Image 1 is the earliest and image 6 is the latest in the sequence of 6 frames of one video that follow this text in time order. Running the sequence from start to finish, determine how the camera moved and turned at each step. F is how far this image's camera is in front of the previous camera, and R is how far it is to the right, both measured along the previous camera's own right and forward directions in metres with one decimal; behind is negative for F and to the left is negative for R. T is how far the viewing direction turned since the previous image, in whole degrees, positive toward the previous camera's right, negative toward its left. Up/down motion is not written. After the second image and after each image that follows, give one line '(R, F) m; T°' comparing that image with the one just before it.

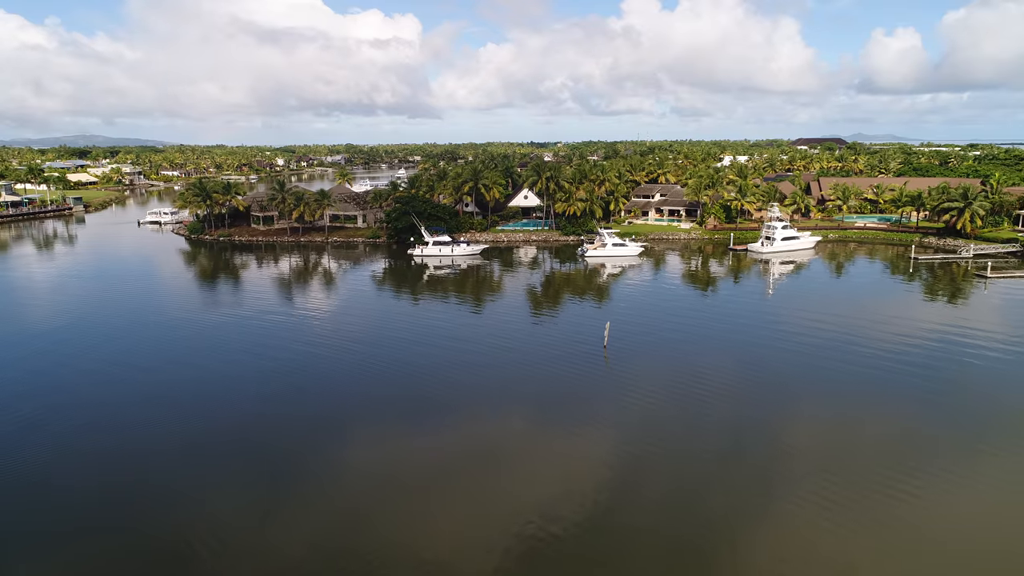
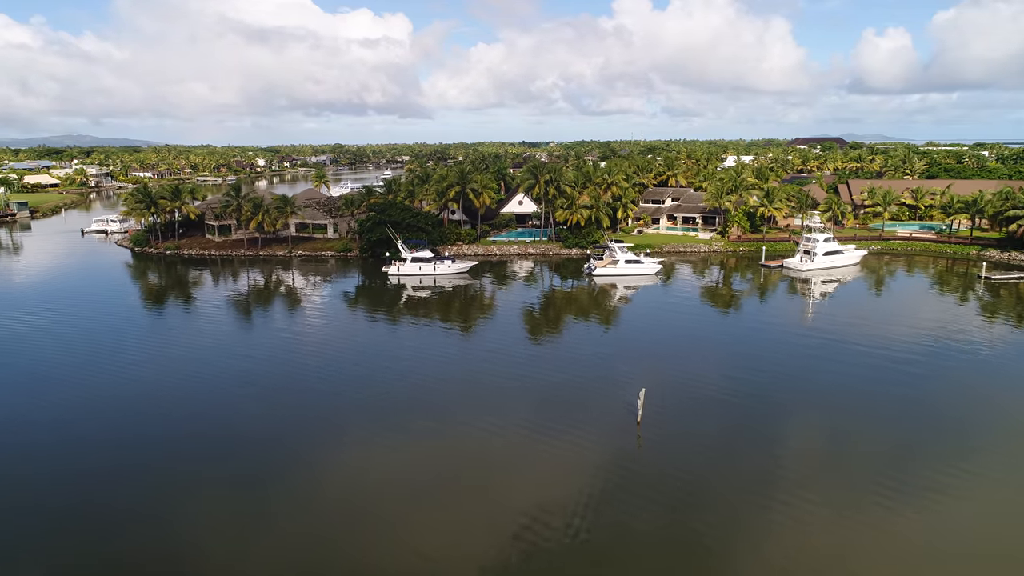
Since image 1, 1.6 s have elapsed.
(-0.2, +9.3) m; +1°
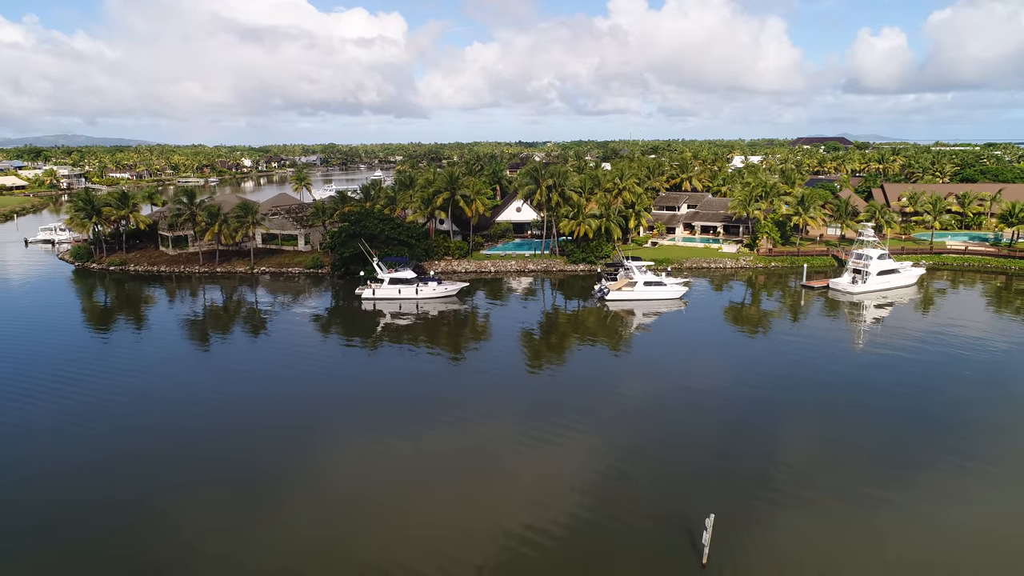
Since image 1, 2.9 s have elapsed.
(-0.1, +8.0) m; 0°
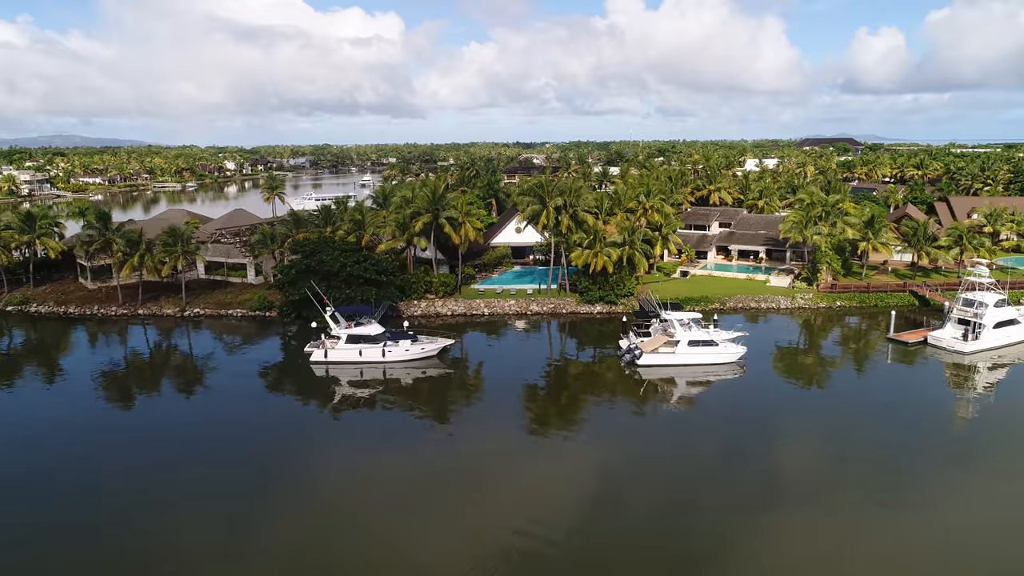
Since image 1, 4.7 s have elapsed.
(-0.1, +10.6) m; 0°
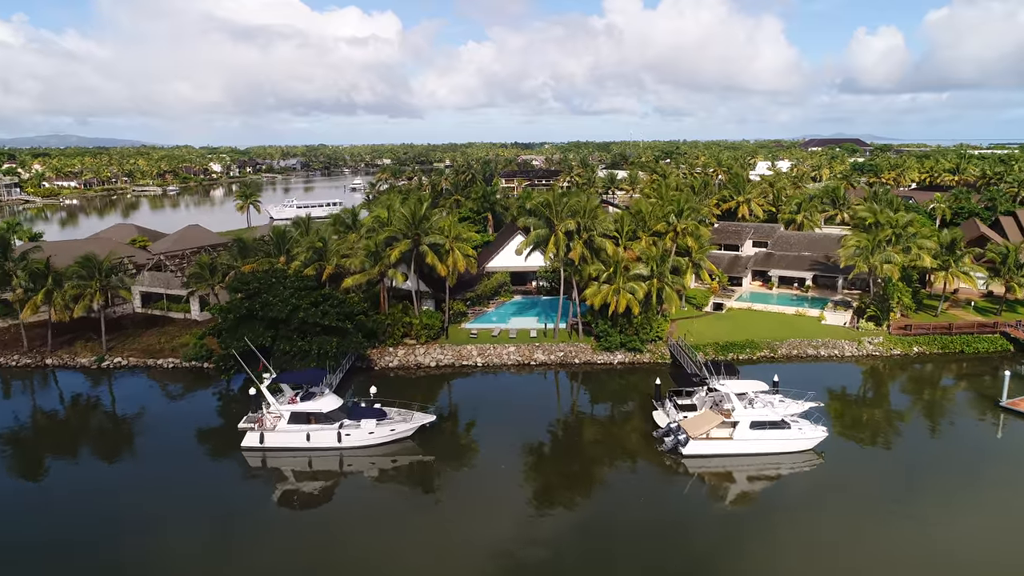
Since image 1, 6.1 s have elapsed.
(-0.1, +8.0) m; 0°
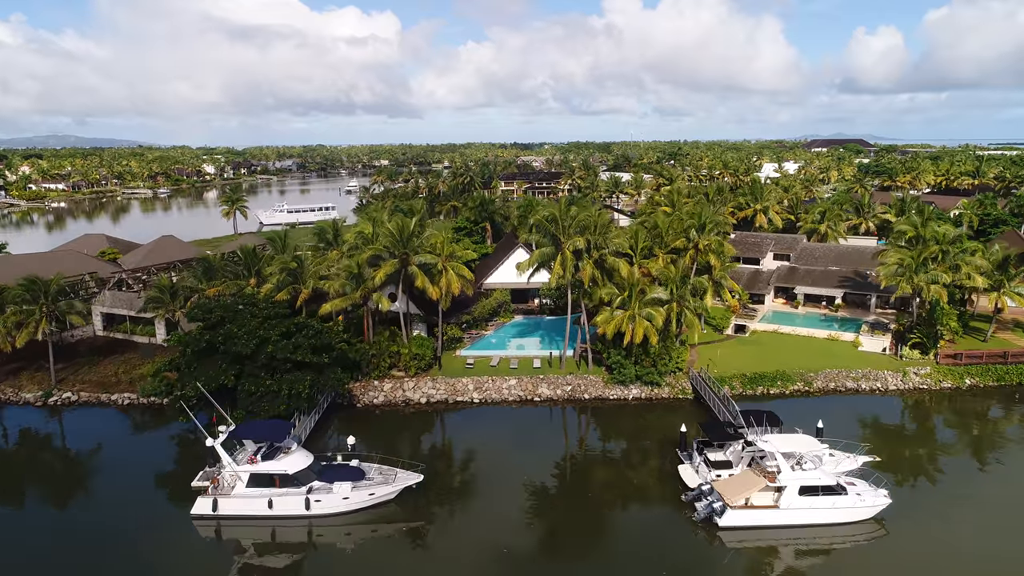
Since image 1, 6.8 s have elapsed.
(-0.1, +3.8) m; 0°
